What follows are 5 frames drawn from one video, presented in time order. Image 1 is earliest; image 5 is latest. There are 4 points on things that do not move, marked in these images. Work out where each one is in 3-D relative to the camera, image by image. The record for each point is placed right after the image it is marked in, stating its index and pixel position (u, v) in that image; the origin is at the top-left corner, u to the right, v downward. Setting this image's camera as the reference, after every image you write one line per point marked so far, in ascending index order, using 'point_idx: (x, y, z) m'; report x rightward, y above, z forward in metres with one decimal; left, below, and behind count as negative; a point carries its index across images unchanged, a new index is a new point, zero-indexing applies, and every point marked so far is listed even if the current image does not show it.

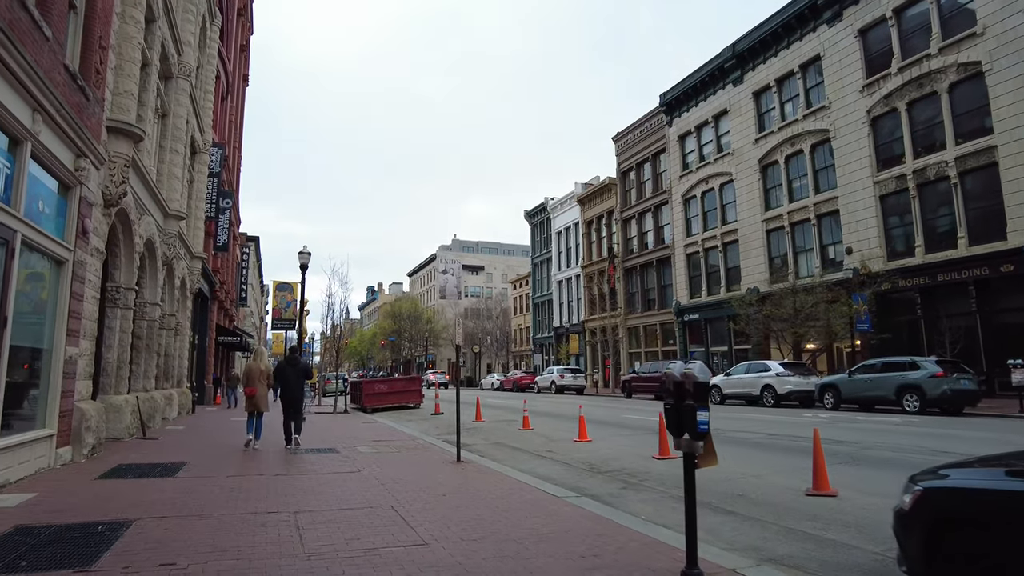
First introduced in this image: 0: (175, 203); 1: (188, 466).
0: (-8.6, +2.2, +16.5) m
1: (-4.5, -2.5, +9.1) m
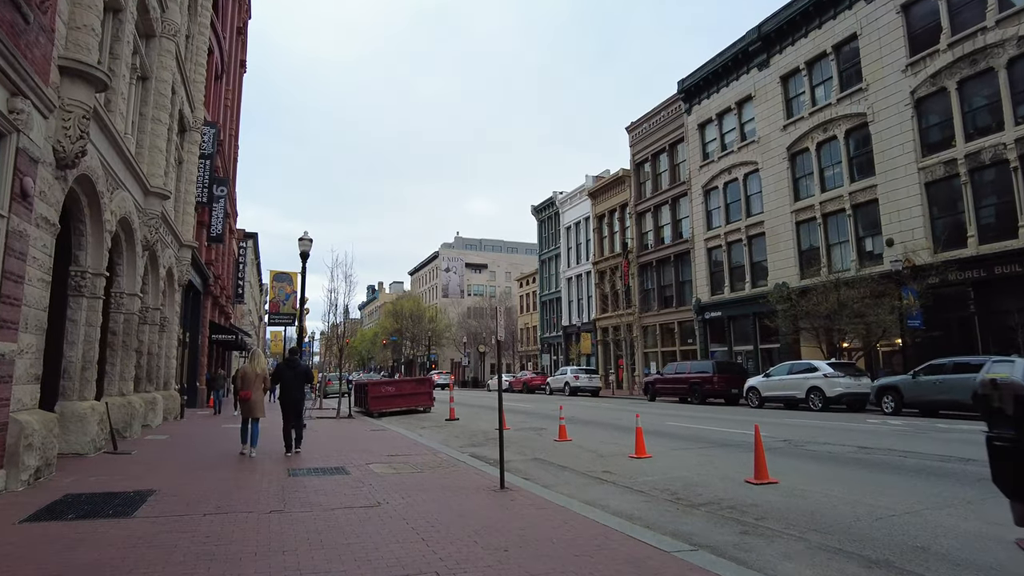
0: (-7.9, +2.4, +14.4) m
1: (-3.8, -2.2, +7.0) m
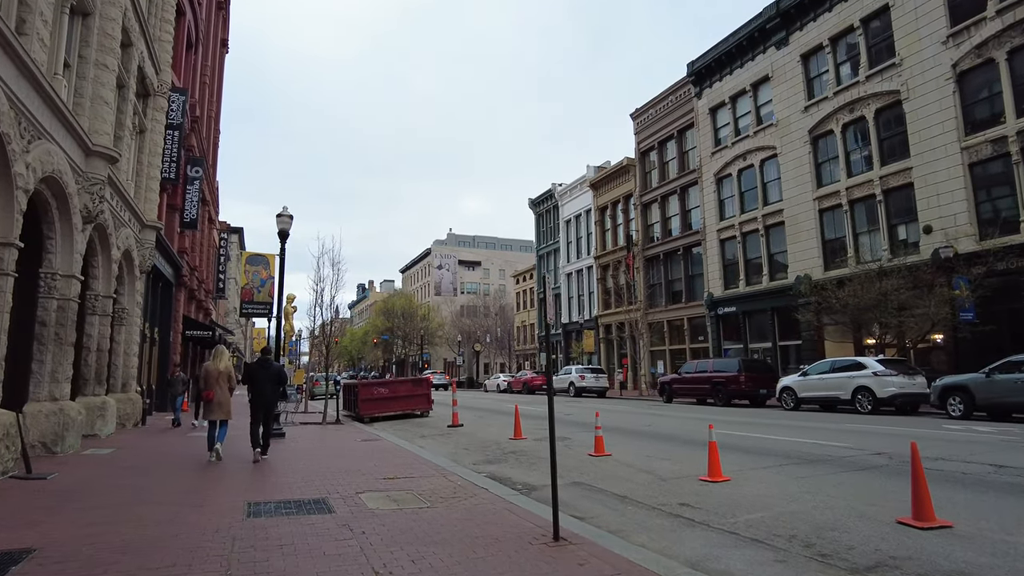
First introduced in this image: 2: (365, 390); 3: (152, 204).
0: (-7.5, +2.8, +11.9) m
1: (-3.3, -1.9, +4.5) m
2: (-4.5, -3.1, +19.8) m
3: (-9.8, +2.3, +17.6) m
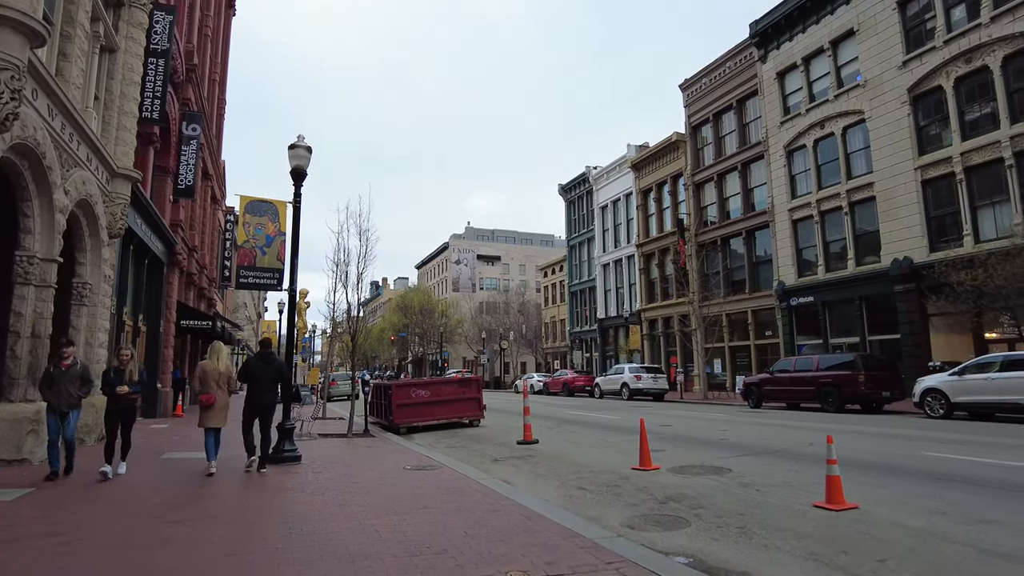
0: (-5.8, +3.4, +7.7) m
1: (-1.8, -1.3, +0.2) m
2: (-2.6, -2.5, +15.5) m
3: (-8.0, +2.9, +13.4) m
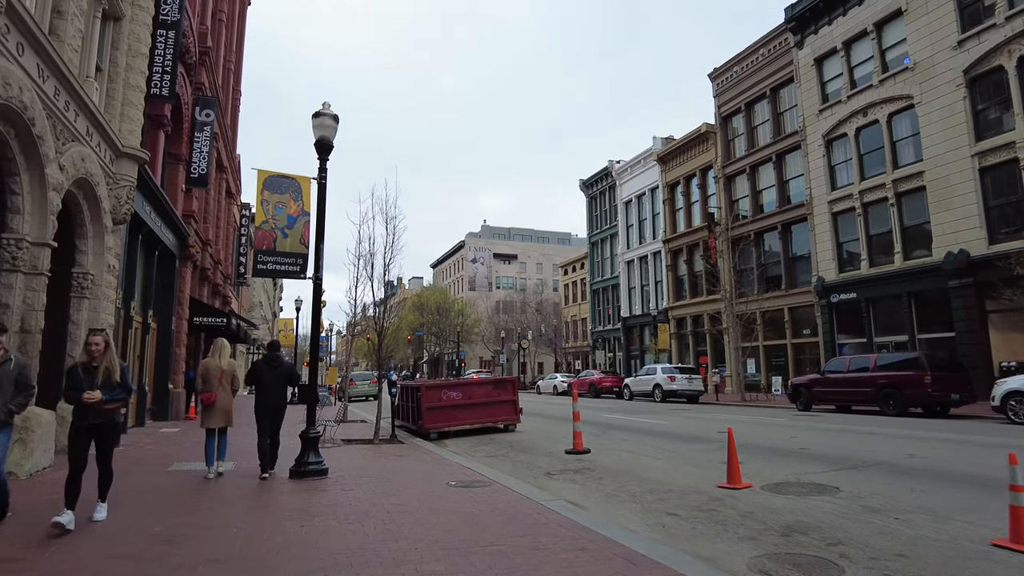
0: (-5.1, +3.5, +6.4) m
1: (-1.2, -1.1, -1.1) m
2: (-1.8, -2.3, +14.2) m
3: (-7.2, +3.0, +12.2) m
